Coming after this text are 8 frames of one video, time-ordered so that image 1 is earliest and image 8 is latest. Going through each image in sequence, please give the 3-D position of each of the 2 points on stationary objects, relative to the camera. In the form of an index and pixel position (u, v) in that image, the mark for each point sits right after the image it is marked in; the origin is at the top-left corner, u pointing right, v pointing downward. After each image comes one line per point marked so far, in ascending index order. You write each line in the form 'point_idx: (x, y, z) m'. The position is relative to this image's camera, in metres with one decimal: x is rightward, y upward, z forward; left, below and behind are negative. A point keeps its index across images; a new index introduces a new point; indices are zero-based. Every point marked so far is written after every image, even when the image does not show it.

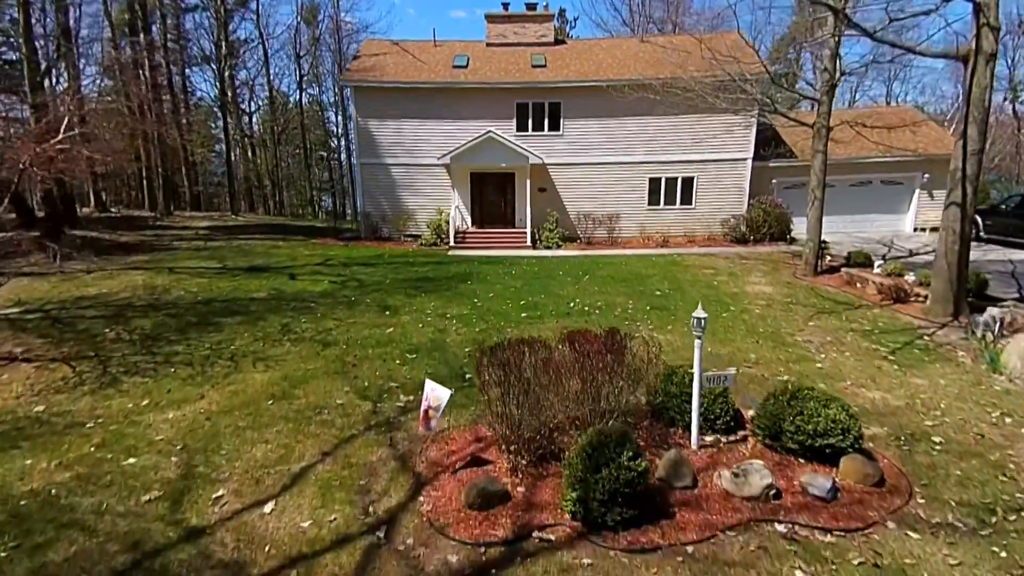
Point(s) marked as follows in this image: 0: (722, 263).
0: (+7.9, +0.9, +16.5) m
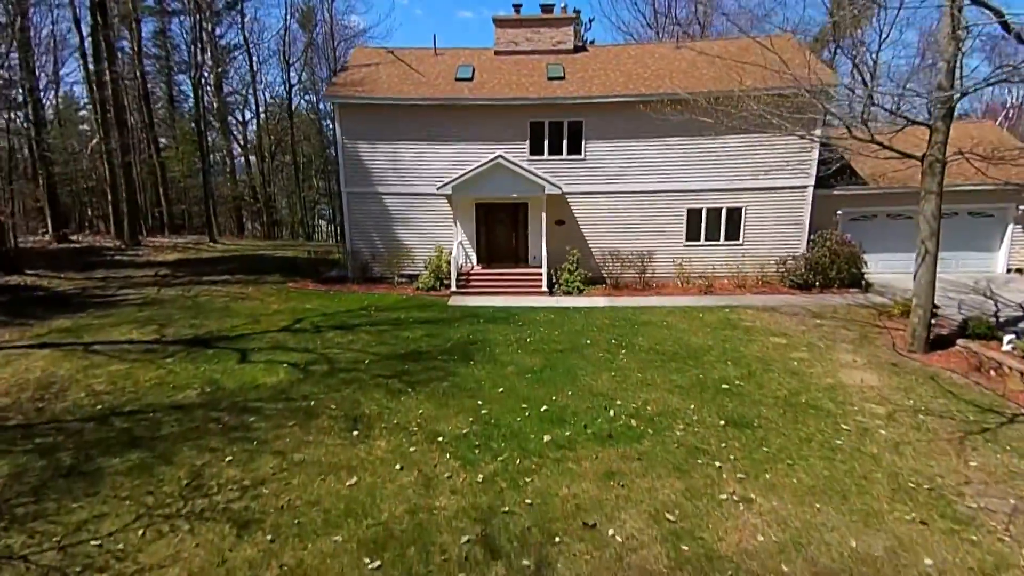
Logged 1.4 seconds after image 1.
0: (+8.4, -1.2, +13.1) m
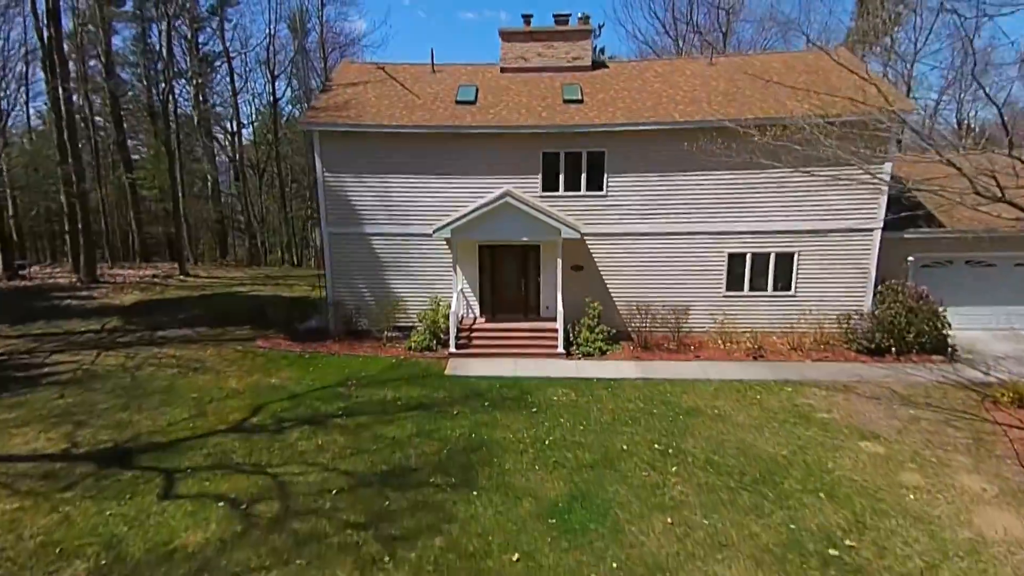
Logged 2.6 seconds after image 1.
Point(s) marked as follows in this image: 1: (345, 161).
0: (+8.7, -3.2, +10.3) m
1: (-5.9, +4.5, +15.6) m
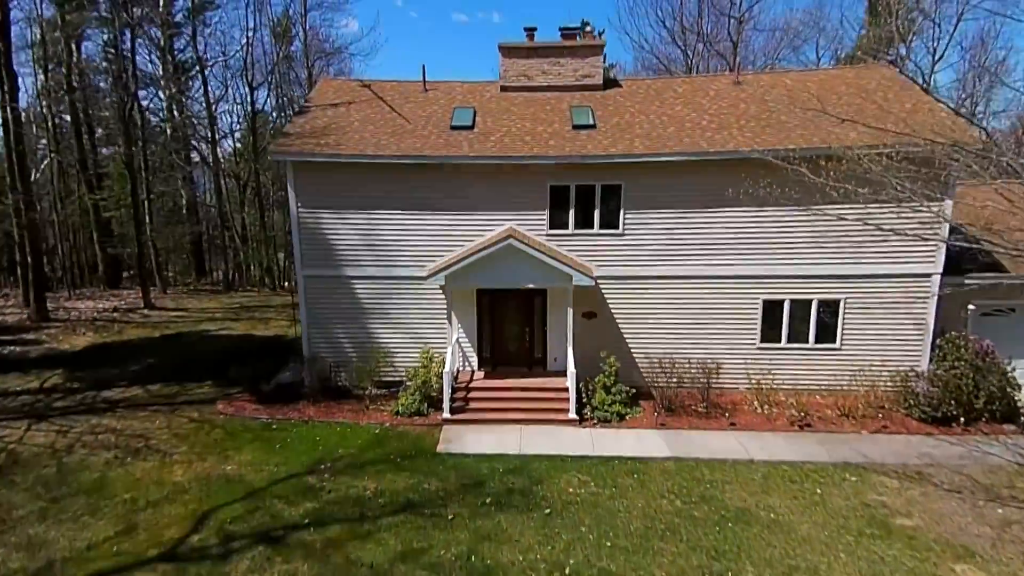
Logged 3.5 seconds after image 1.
0: (+8.9, -4.7, +8.4) m
1: (-5.8, +2.8, +13.6) m
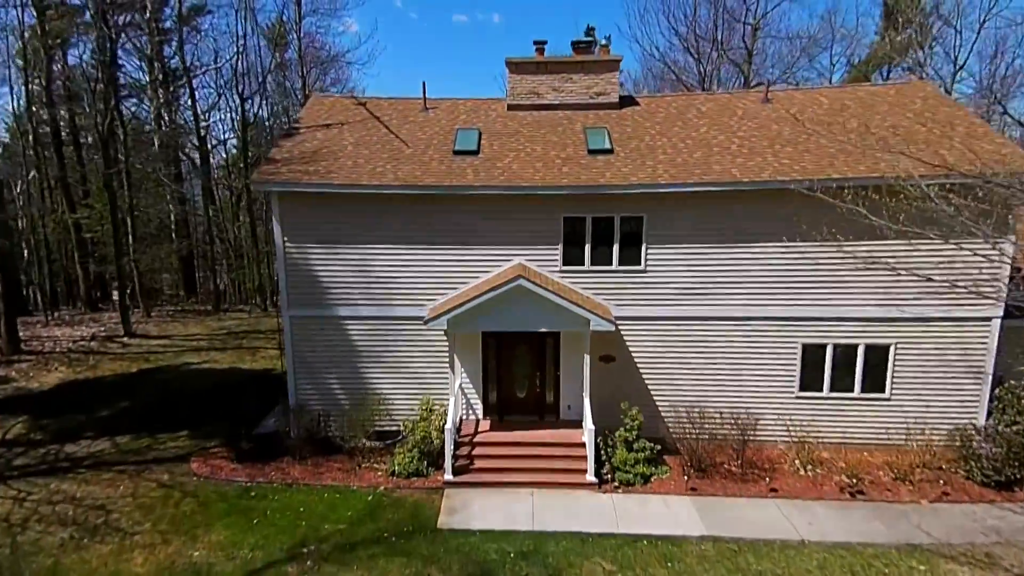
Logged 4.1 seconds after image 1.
0: (+9.1, -5.8, +7.0) m
1: (-5.6, +1.7, +12.2) m
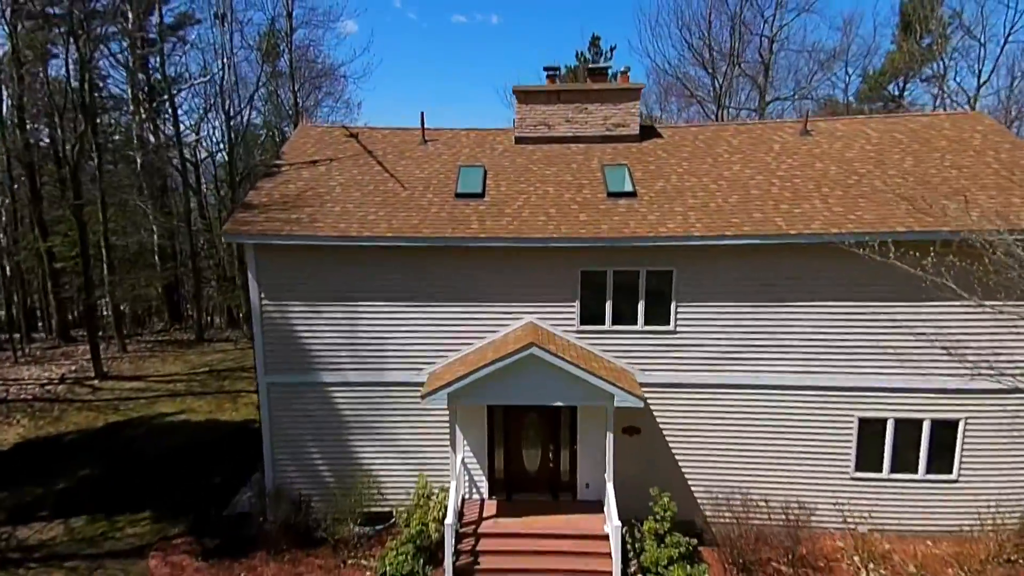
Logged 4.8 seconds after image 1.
0: (+9.4, -7.4, +5.3) m
1: (-5.3, +0.1, +10.6) m
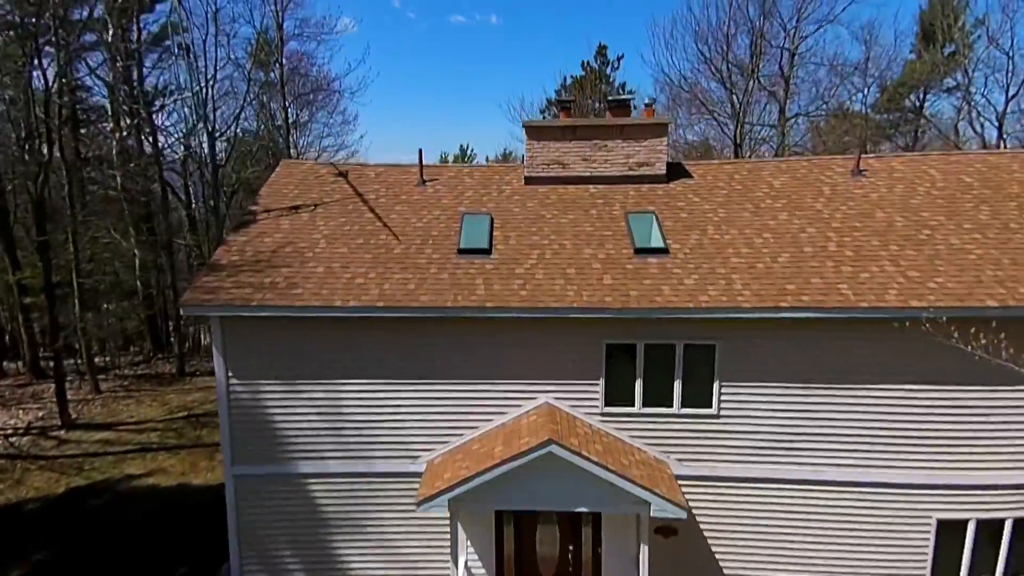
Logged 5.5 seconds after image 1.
0: (+9.7, -8.9, +3.7) m
1: (-5.0, -1.5, +9.0) m
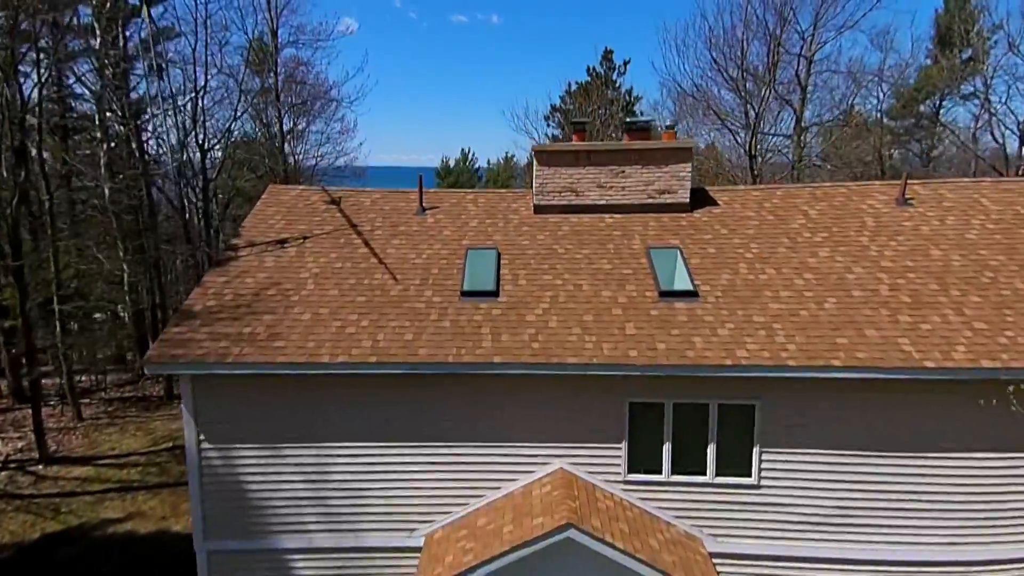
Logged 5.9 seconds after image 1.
0: (+9.9, -9.8, +2.6) m
1: (-4.8, -2.4, +7.9) m
